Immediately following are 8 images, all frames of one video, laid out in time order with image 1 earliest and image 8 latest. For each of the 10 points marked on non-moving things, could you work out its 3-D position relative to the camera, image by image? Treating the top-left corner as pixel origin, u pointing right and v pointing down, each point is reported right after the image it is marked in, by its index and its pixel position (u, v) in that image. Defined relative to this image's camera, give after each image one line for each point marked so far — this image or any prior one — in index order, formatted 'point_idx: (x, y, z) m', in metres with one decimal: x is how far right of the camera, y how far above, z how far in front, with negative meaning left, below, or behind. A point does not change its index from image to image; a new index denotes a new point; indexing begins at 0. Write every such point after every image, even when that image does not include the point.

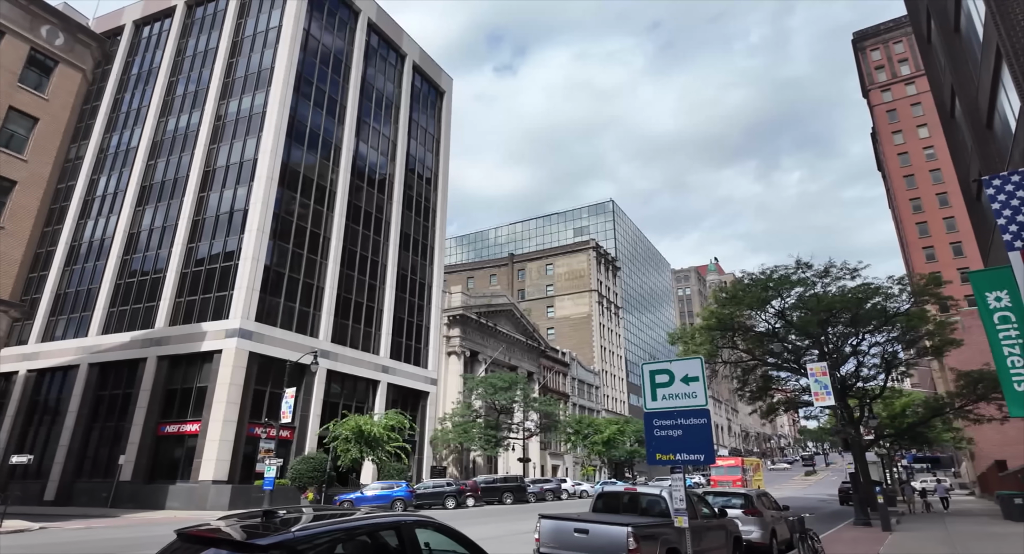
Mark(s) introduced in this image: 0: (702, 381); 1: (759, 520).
0: (+2.1, -1.1, +6.2) m
1: (+5.3, -5.2, +12.4) m
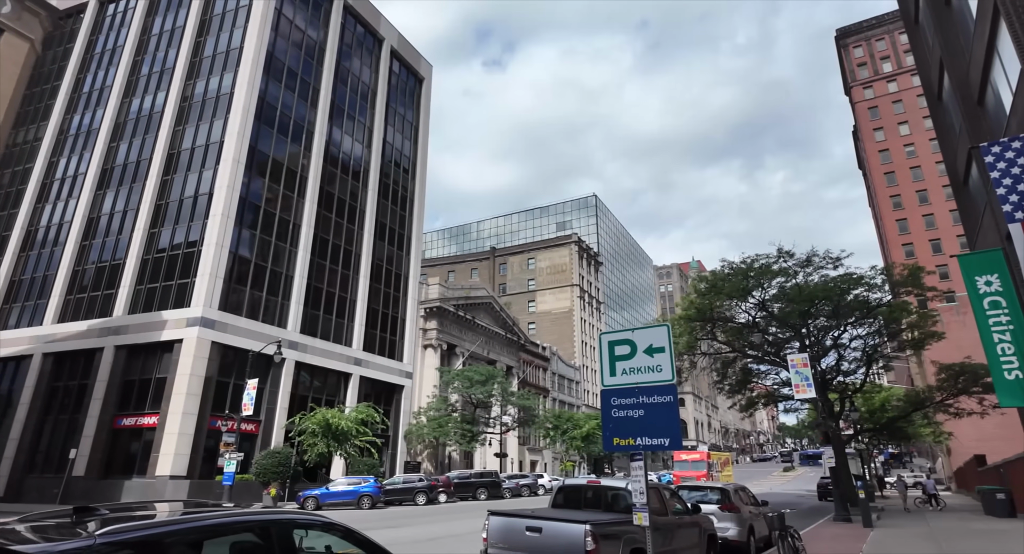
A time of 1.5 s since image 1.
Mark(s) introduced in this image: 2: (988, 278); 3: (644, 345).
0: (+1.4, -0.7, +5.2) m
1: (+4.5, -4.8, +11.5) m
2: (+11.0, 0.0, +13.3) m
3: (+1.2, -0.7, +5.4) m
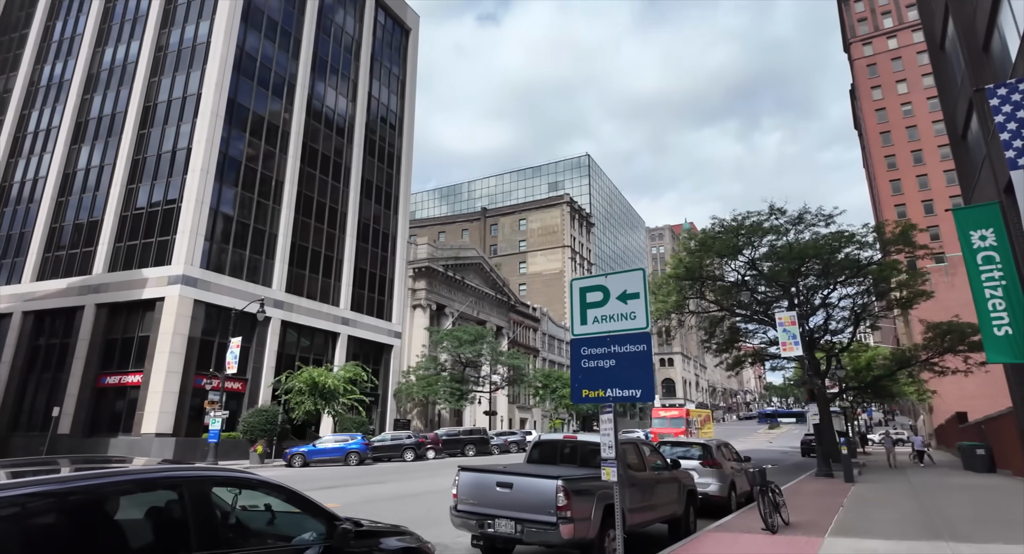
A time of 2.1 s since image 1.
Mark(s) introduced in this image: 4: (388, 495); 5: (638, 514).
0: (+1.1, -0.2, +4.8) m
1: (+4.0, -3.8, +11.4) m
2: (+10.6, +1.0, +13.0) m
3: (+0.9, -0.1, +5.0) m
4: (-2.9, -5.1, +13.6) m
5: (+1.8, -3.3, +8.0) m
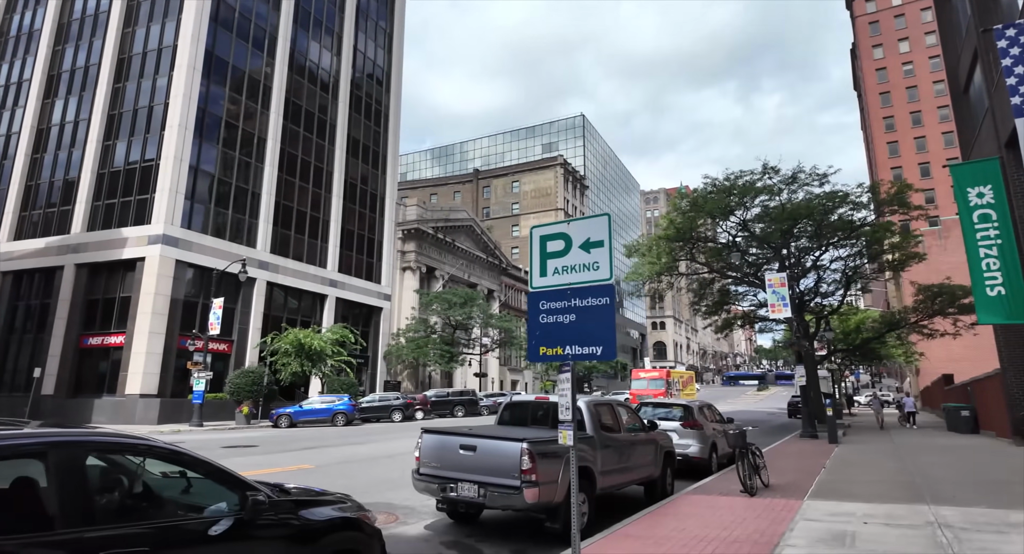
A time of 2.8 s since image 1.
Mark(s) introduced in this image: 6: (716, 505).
0: (+0.7, +0.2, +4.3) m
1: (+3.6, -3.0, +11.2) m
2: (+10.1, +1.9, +12.5) m
3: (+0.5, +0.3, +4.5) m
4: (-3.4, -4.1, +13.4) m
5: (+1.3, -2.7, +7.7) m
6: (+2.8, -3.2, +8.1) m
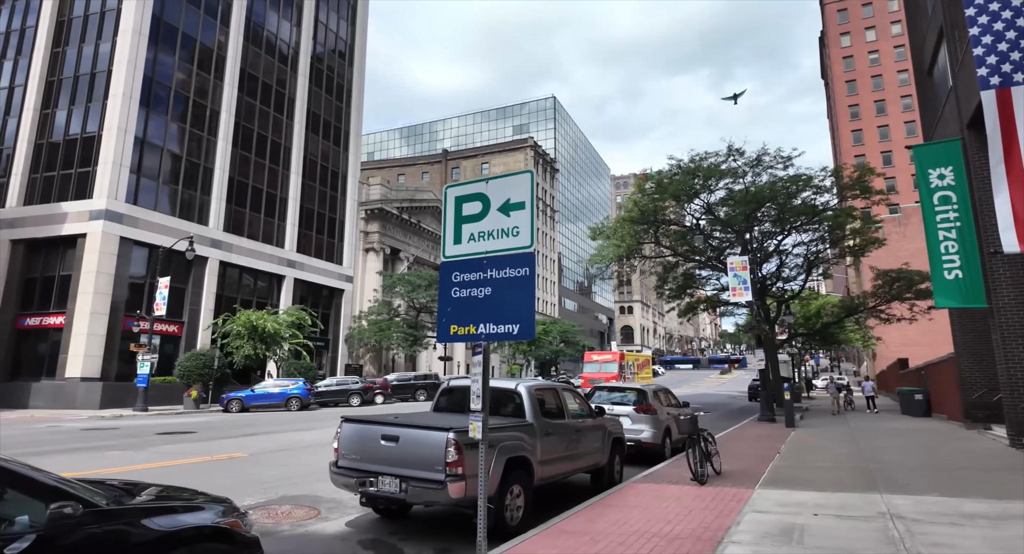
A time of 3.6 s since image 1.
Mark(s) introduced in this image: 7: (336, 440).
0: (+0.1, +0.4, +3.7) m
1: (+2.6, -2.6, +10.8) m
2: (+9.1, +2.2, +12.3) m
3: (-0.1, +0.5, +3.9) m
4: (-4.5, -3.6, +12.6) m
5: (+0.5, -2.3, +7.2) m
6: (+2.0, -2.9, +7.6) m
7: (-1.9, -1.7, +6.2) m
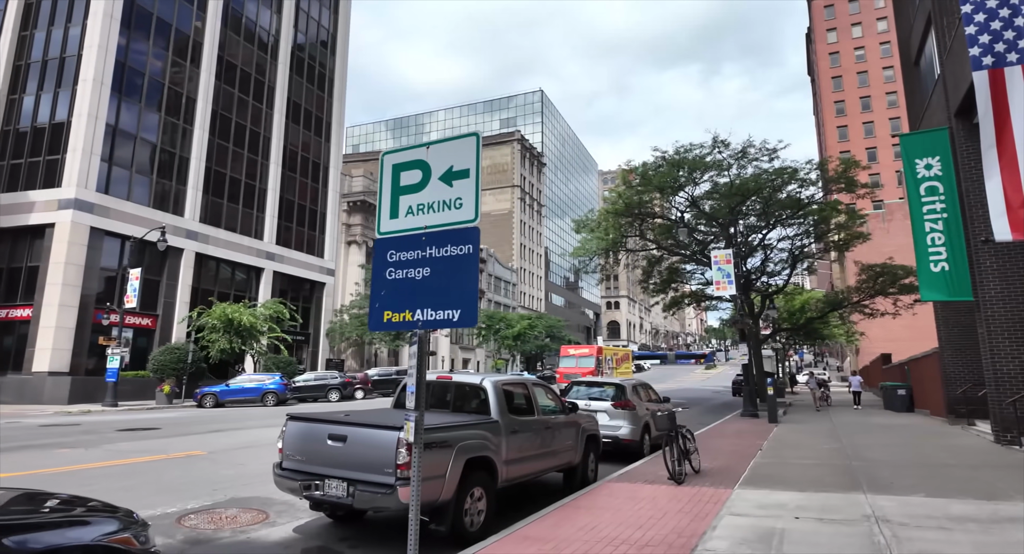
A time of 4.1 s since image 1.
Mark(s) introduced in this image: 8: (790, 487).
0: (-0.2, +0.6, +3.2) m
1: (+2.1, -2.5, +10.4) m
2: (+8.6, +2.4, +12.0) m
3: (-0.4, +0.6, +3.4) m
4: (-5.0, -3.4, +12.1) m
5: (+0.1, -2.2, +6.8) m
6: (+1.6, -2.7, +7.2) m
7: (-2.3, -1.6, +5.7) m
8: (+3.6, -2.7, +7.5) m
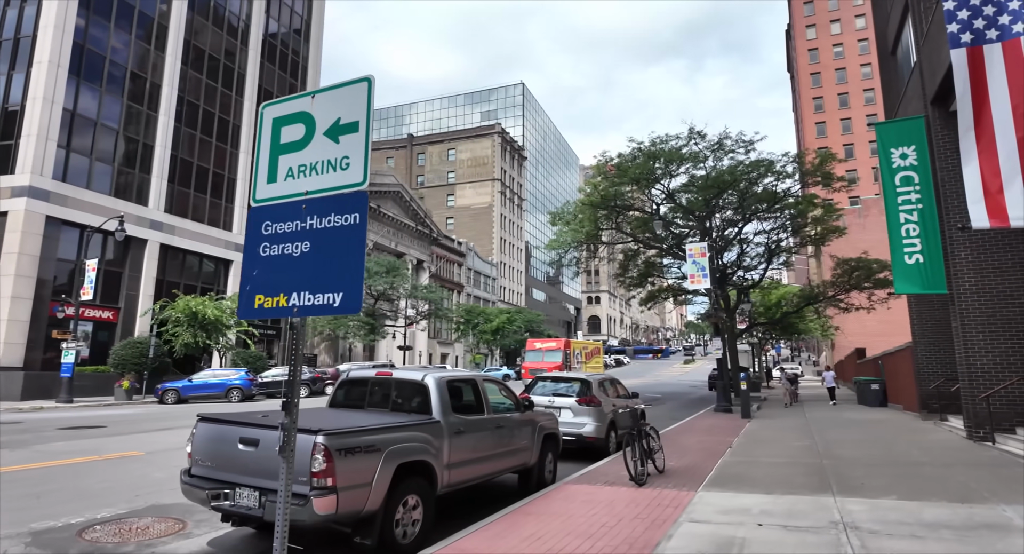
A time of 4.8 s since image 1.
0: (-0.7, +0.7, +2.7) m
1: (+1.4, -2.3, +9.9) m
2: (+7.9, +2.6, +11.6) m
3: (-0.9, +0.7, +2.8) m
4: (-5.7, -3.2, +11.4) m
5: (-0.5, -2.1, +6.2) m
6: (+1.0, -2.6, +6.7) m
7: (-2.8, -1.5, +5.1) m
8: (+3.0, -2.6, +7.1) m
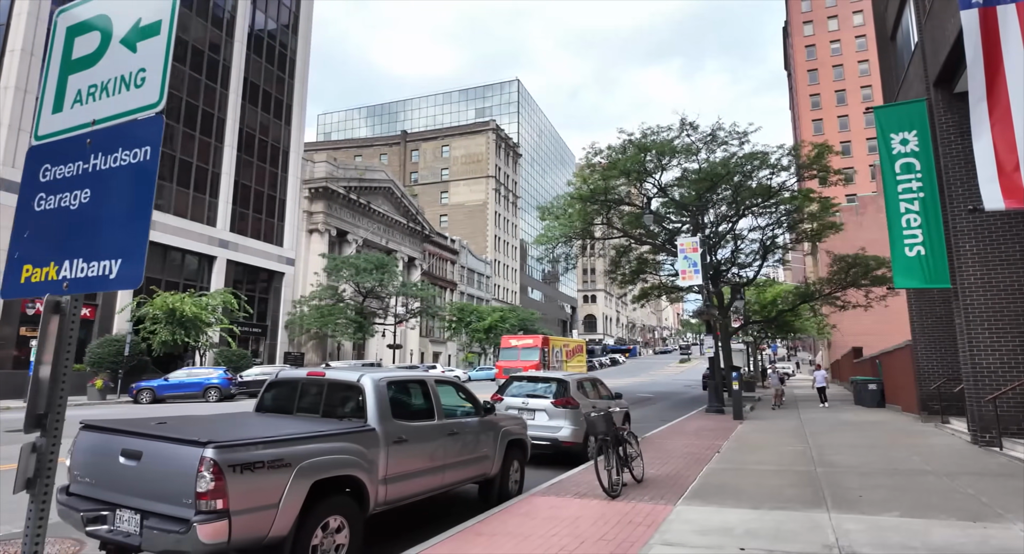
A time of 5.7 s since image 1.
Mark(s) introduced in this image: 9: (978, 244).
0: (-1.1, +0.8, +1.9) m
1: (+0.9, -2.2, +9.2) m
2: (+7.4, +2.7, +10.9) m
3: (-1.3, +0.9, +2.1) m
4: (-6.2, -3.1, +10.7) m
5: (-0.9, -1.9, +5.5) m
6: (+0.5, -2.5, +6.0) m
7: (-3.3, -1.3, +4.3) m
8: (+2.6, -2.5, +6.4) m
9: (+8.1, +0.5, +10.1) m
